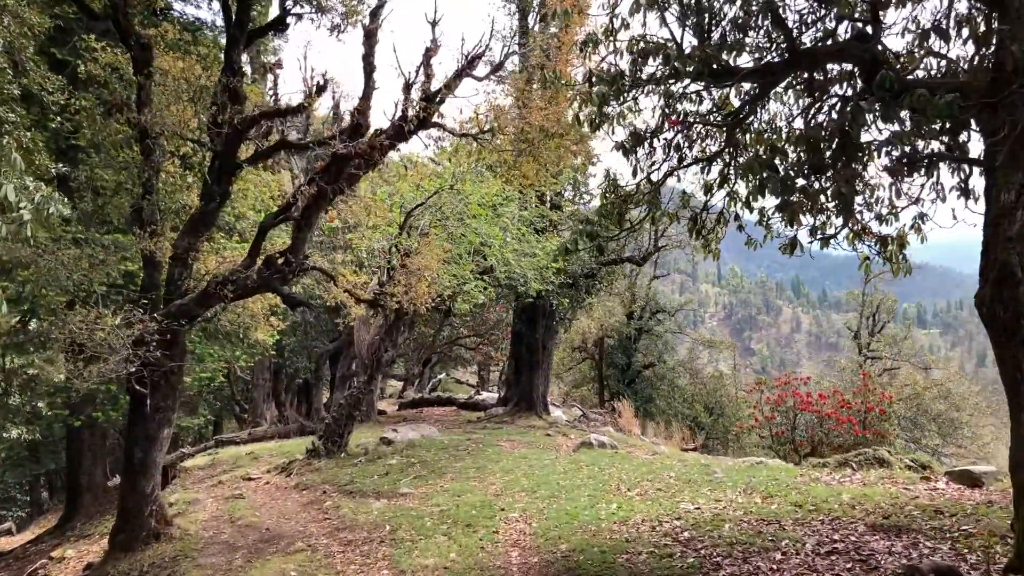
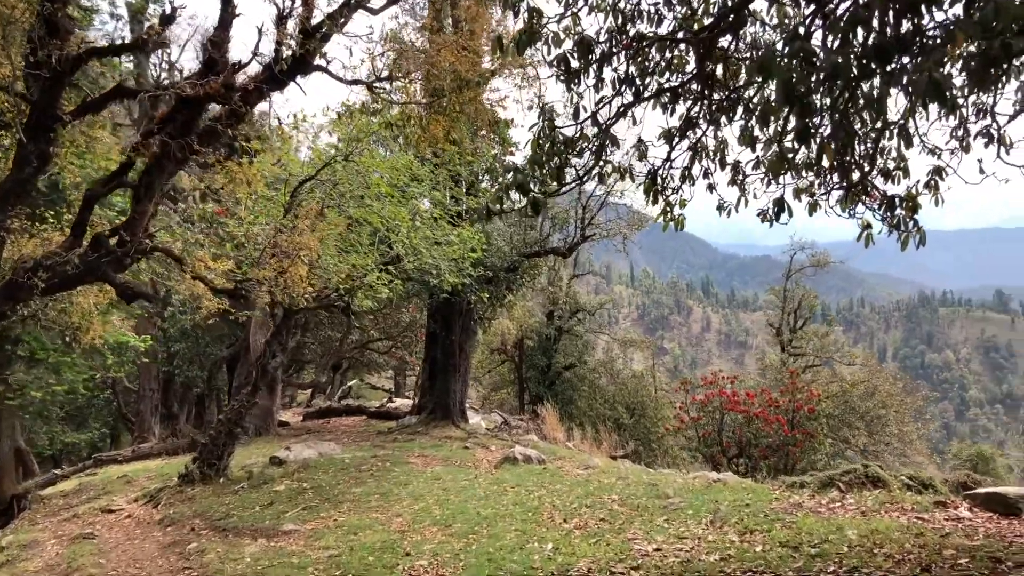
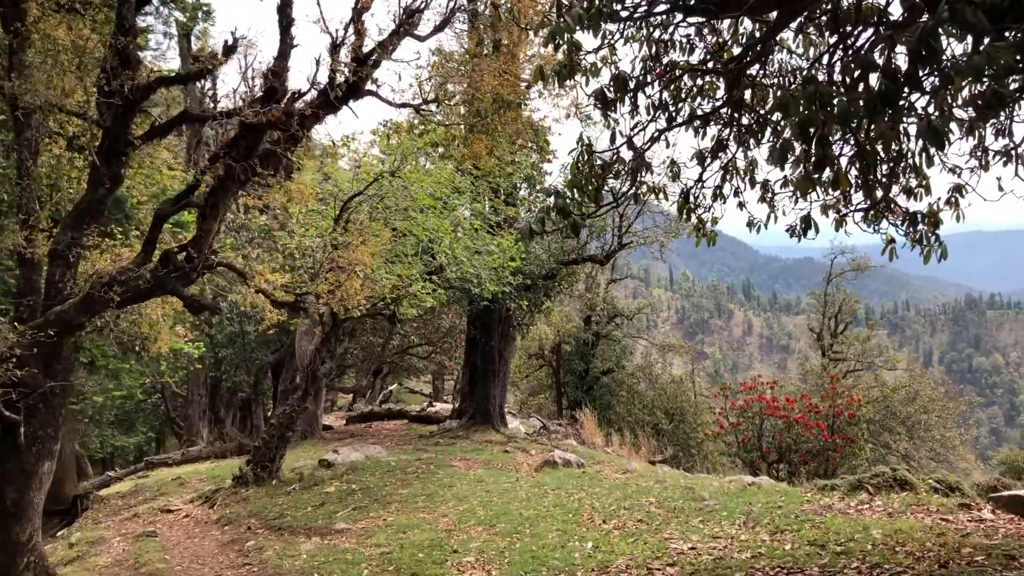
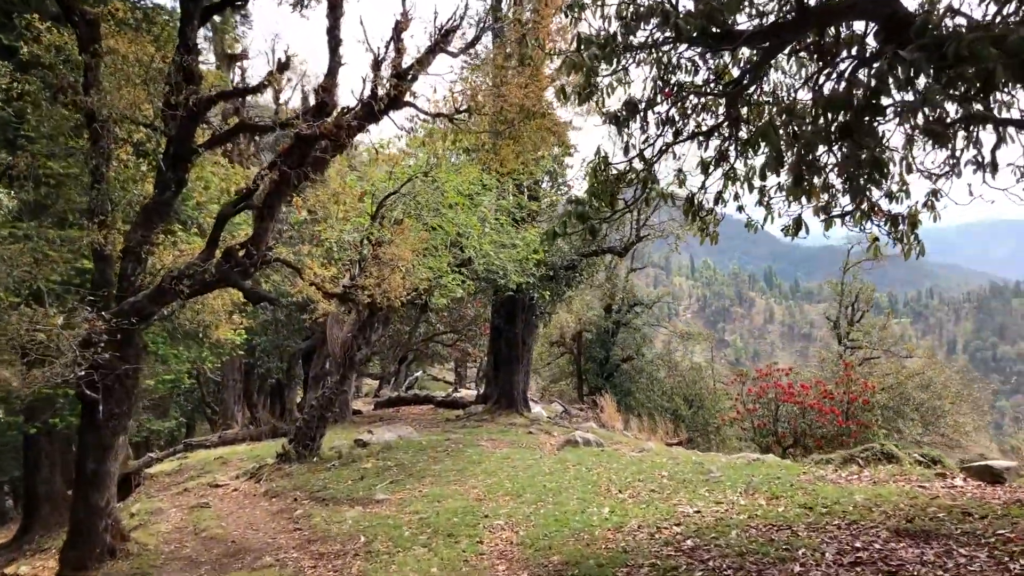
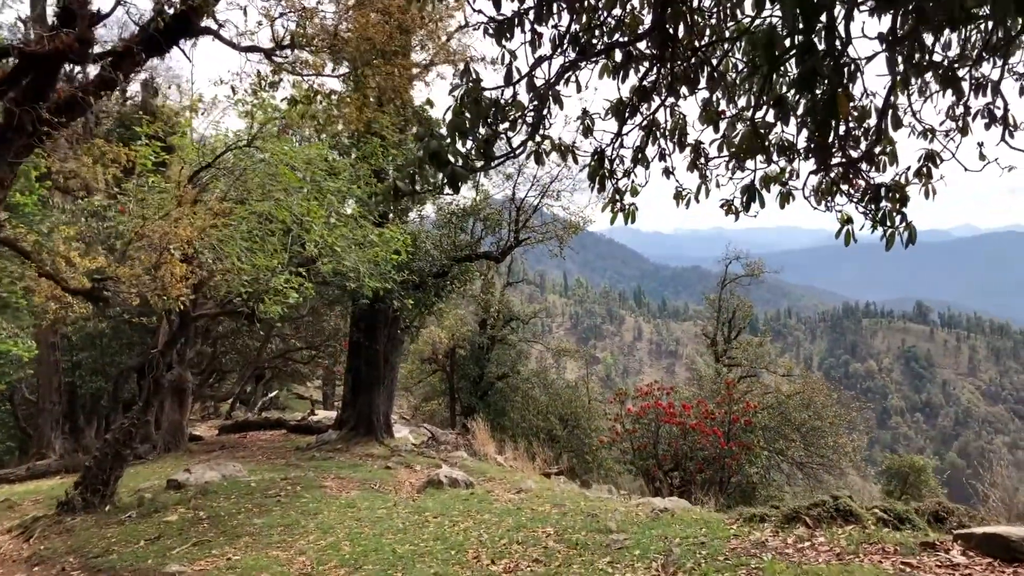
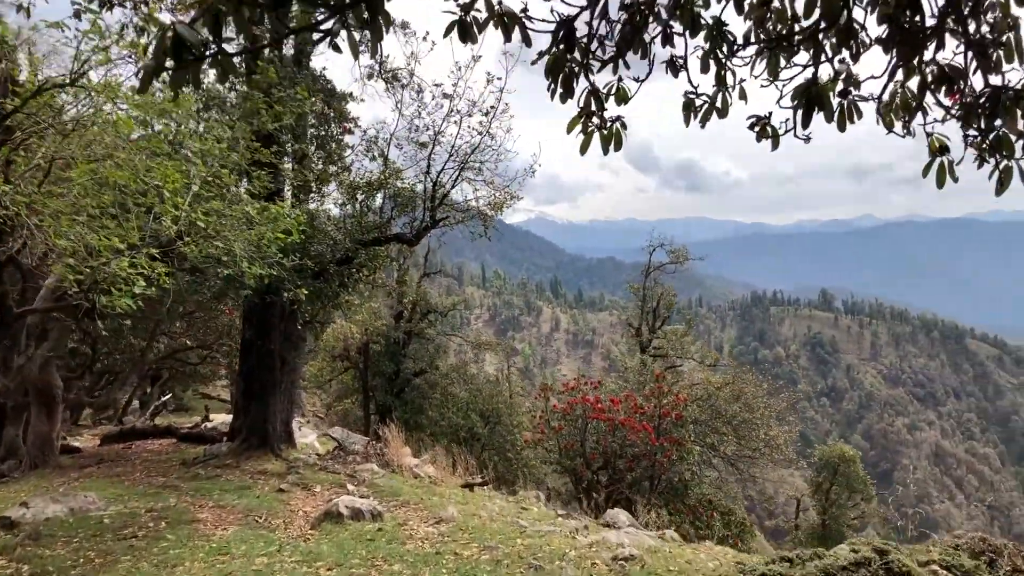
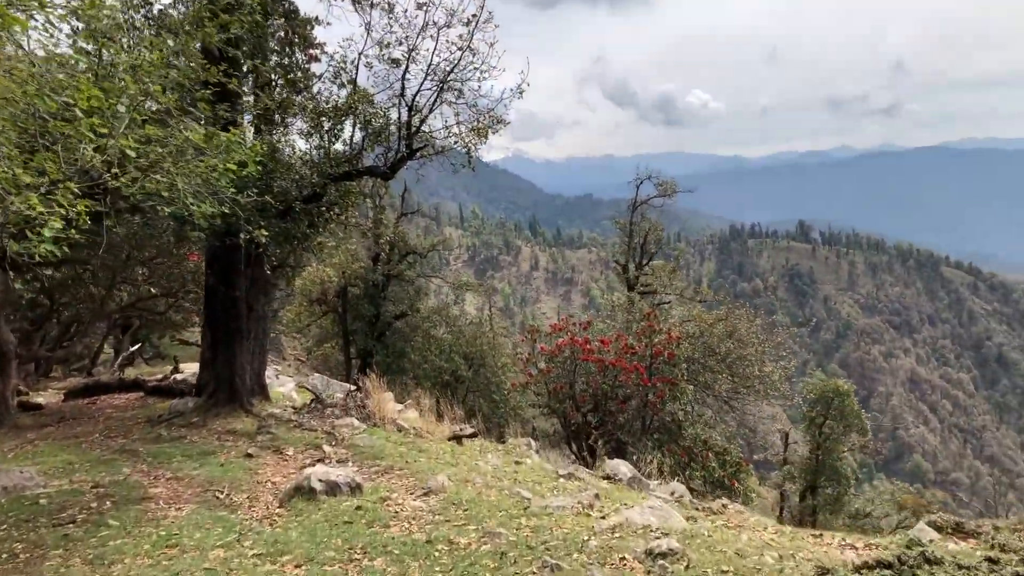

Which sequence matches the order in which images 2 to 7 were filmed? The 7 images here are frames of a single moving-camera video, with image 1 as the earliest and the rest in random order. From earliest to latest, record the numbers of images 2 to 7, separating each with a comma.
4, 3, 2, 5, 6, 7
